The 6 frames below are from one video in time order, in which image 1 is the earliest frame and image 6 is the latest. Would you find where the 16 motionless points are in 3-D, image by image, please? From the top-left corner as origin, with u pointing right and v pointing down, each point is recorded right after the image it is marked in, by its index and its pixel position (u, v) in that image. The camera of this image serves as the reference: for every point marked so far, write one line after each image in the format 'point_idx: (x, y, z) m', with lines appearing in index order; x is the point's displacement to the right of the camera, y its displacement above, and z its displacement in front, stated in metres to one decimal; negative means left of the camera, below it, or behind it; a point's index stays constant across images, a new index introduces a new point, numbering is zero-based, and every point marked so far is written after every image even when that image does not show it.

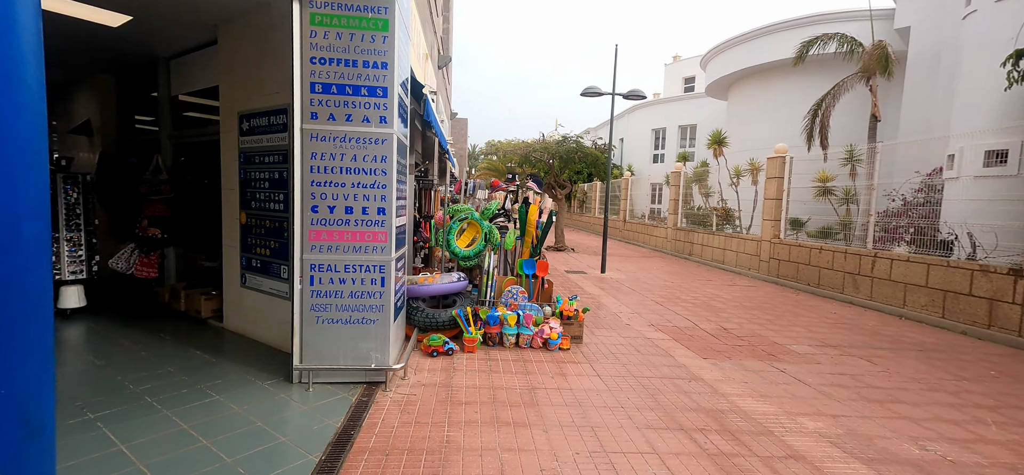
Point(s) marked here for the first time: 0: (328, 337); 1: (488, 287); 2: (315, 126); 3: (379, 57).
0: (-1.5, -0.8, +3.5) m
1: (-0.3, -0.6, +5.1) m
2: (-1.5, +0.9, +3.4) m
3: (-1.0, +1.4, +3.4) m
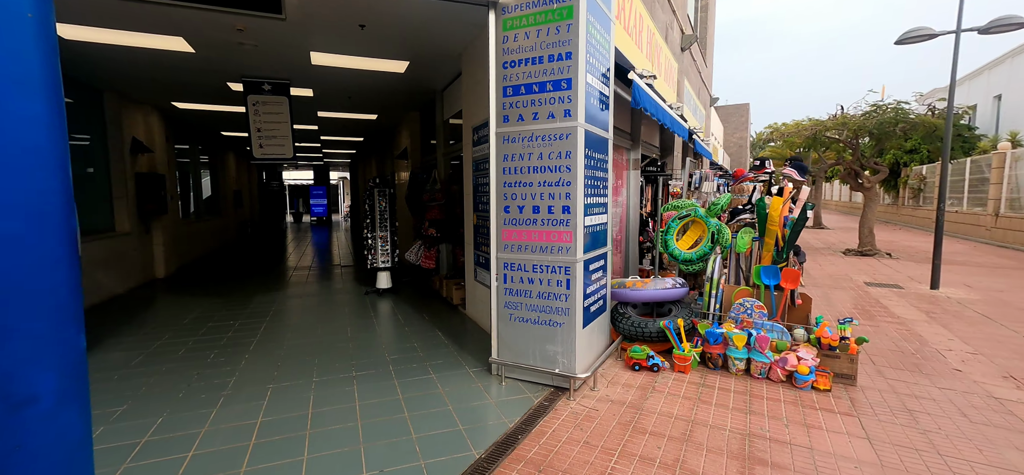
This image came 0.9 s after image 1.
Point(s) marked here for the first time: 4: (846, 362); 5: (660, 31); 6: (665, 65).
0: (+0.1, -0.8, +3.6) m
1: (+1.9, -0.6, +4.2) m
2: (0.0, +0.9, +3.5) m
3: (+0.4, +1.4, +3.3) m
4: (+2.8, -1.0, +3.7) m
5: (+2.3, +3.1, +6.7) m
6: (+2.6, +2.7, +7.0) m
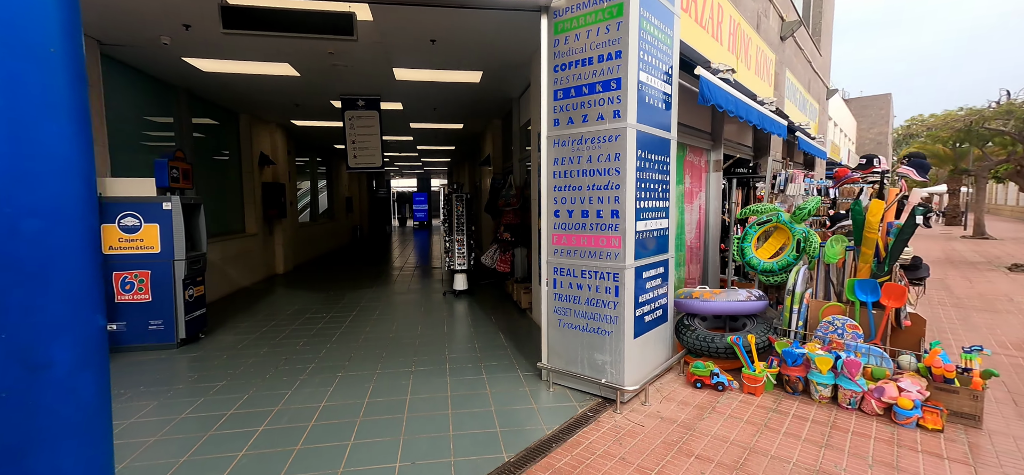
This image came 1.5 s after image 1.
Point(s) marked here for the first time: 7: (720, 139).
0: (+0.5, -0.8, +3.5) m
1: (+2.4, -0.7, +3.8) m
2: (+0.4, +0.8, +3.5) m
3: (+0.7, +1.4, +3.2) m
4: (+3.1, -1.1, +3.0) m
5: (+3.3, +3.0, +6.1) m
6: (+3.7, +2.6, +6.4) m
7: (+2.7, +1.2, +5.6) m
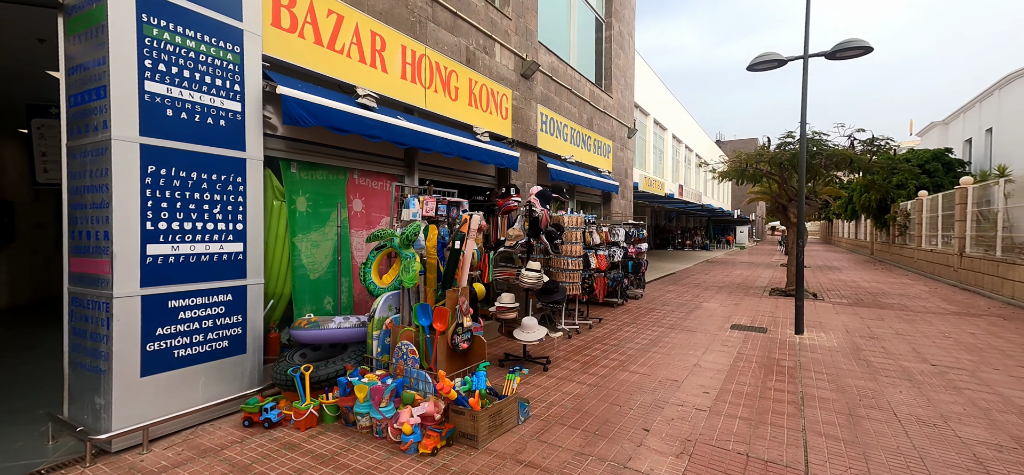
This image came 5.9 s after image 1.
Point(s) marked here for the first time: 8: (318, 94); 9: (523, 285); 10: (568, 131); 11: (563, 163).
0: (-3.0, -1.0, +3.1) m
1: (-1.1, -0.9, +3.7) m
2: (-3.1, +0.7, +3.1) m
3: (-2.6, +1.2, +2.9) m
4: (-0.3, -1.3, +3.1) m
5: (-0.7, +2.6, +6.4) m
6: (-0.4, +2.3, +6.7) m
7: (-1.3, +0.9, +5.6) m
8: (-1.8, +1.3, +4.1) m
9: (+0.1, -0.5, +4.9) m
10: (+1.2, +2.3, +9.6) m
11: (+1.1, +1.6, +9.3) m
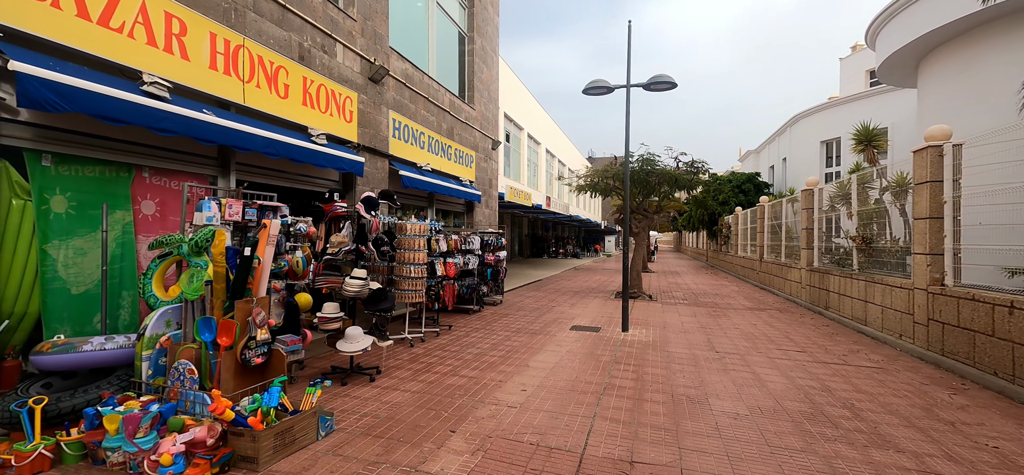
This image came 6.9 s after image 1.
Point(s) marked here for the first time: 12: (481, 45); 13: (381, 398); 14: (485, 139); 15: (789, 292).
0: (-4.3, -1.0, +2.1) m
1: (-2.7, -0.9, +3.2) m
2: (-4.4, +0.6, +2.2) m
3: (-3.9, +1.2, +2.1) m
4: (-1.7, -1.3, +2.8) m
5: (-2.9, +2.5, +6.0) m
6: (-2.7, +2.1, +6.4) m
7: (-3.3, +0.8, +5.1) m
8: (-3.4, +1.3, +3.5) m
9: (-1.8, -0.6, +4.7) m
10: (-1.9, +2.1, +9.6) m
11: (-2.0, +1.4, +9.2) m
12: (-0.9, +5.5, +12.6) m
13: (-1.3, -1.6, +4.3) m
14: (-0.8, +3.0, +13.5) m
15: (+8.7, -1.7, +13.9) m
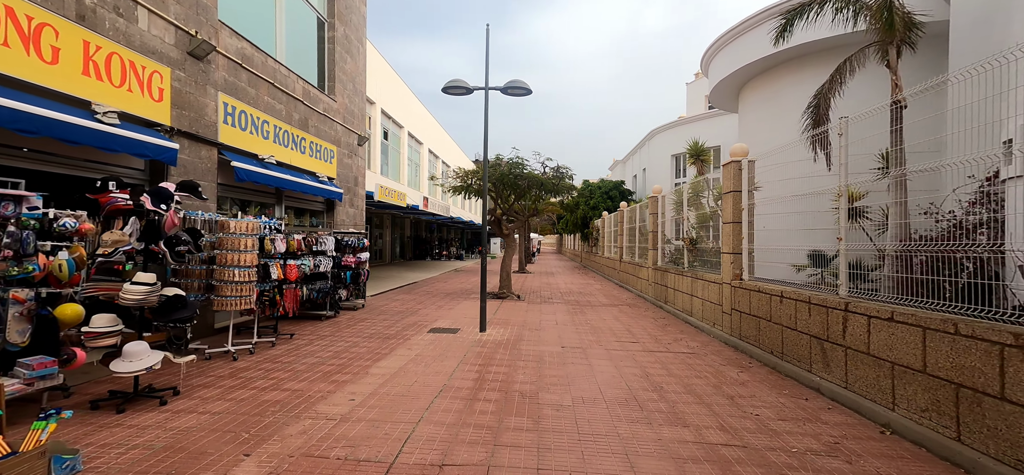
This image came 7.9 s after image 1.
0: (-5.2, -1.0, +0.8) m
1: (-3.9, -0.9, +2.3) m
2: (-5.3, +0.7, +0.8) m
3: (-4.9, +1.2, +0.9) m
4: (-2.9, -1.3, +2.1) m
5: (-4.9, +2.6, +4.9) m
6: (-4.8, +2.2, +5.3) m
7: (-5.0, +0.8, +3.9) m
8: (-4.7, +1.3, +2.3) m
9: (-3.4, -0.6, +3.9) m
10: (-4.7, +2.1, +8.6) m
11: (-4.7, +1.4, +8.3) m
12: (-4.5, +5.5, +11.9) m
13: (-2.8, -1.5, +3.7) m
14: (-4.6, +3.0, +12.7) m
15: (+4.4, -1.8, +15.4) m
